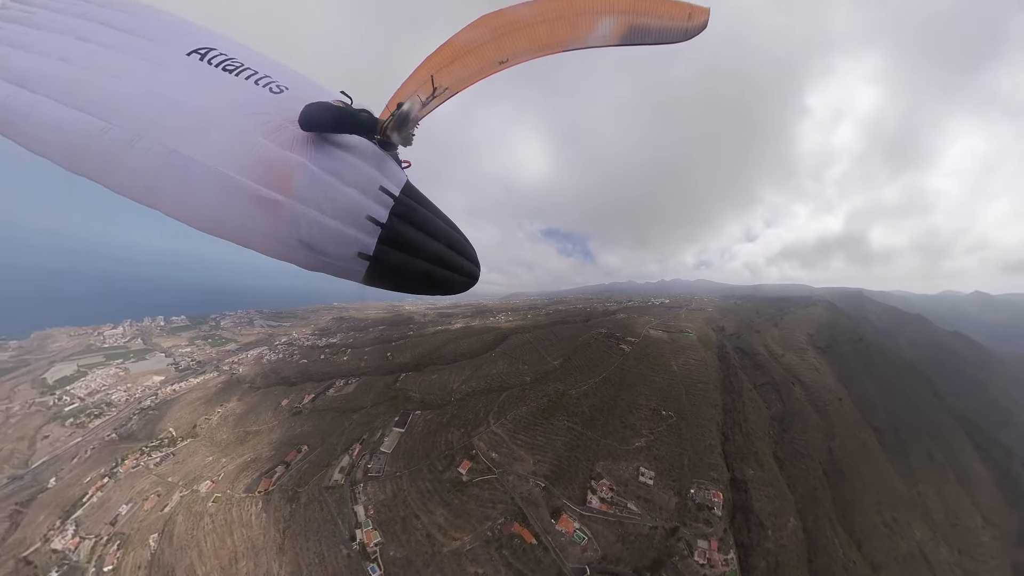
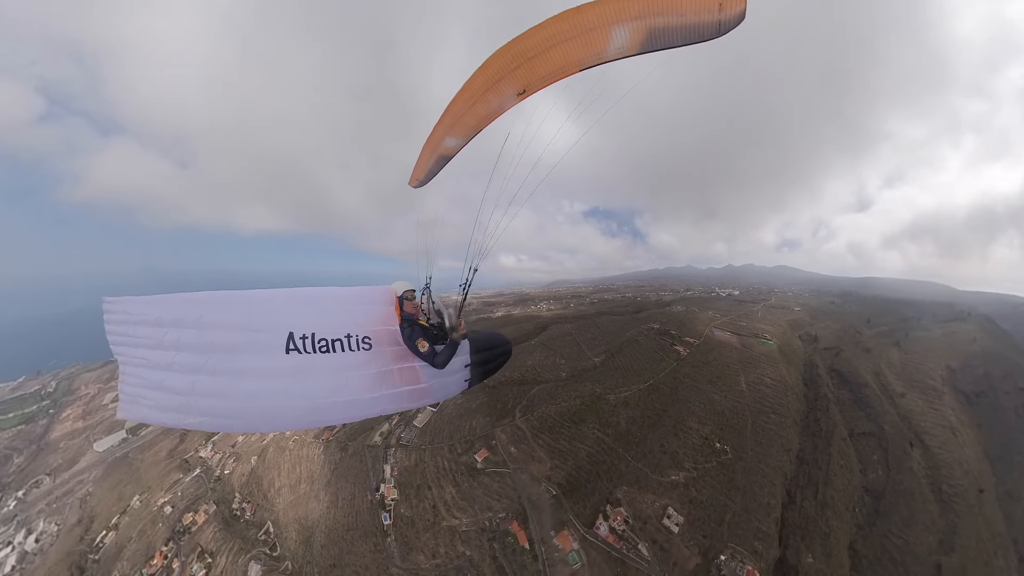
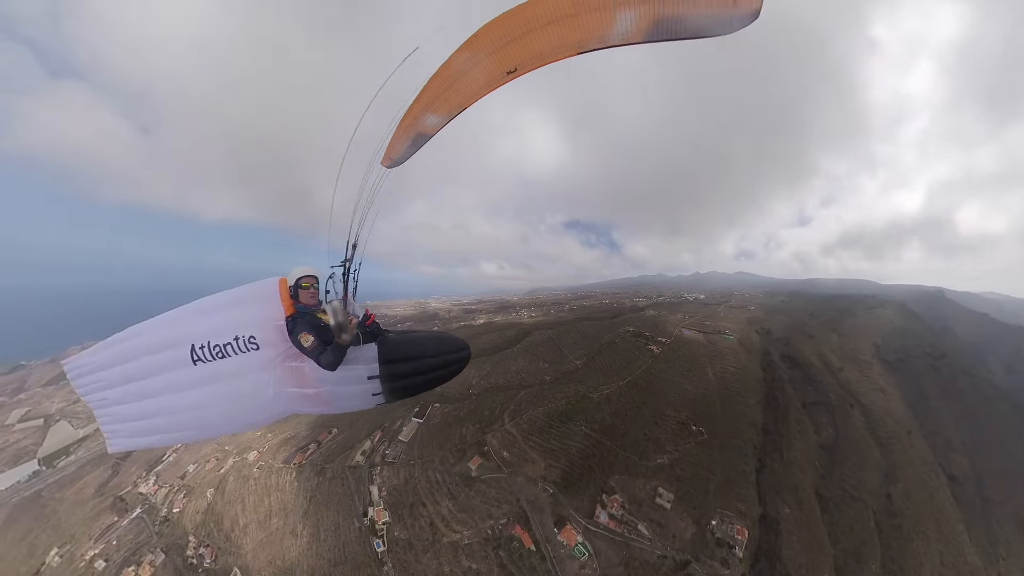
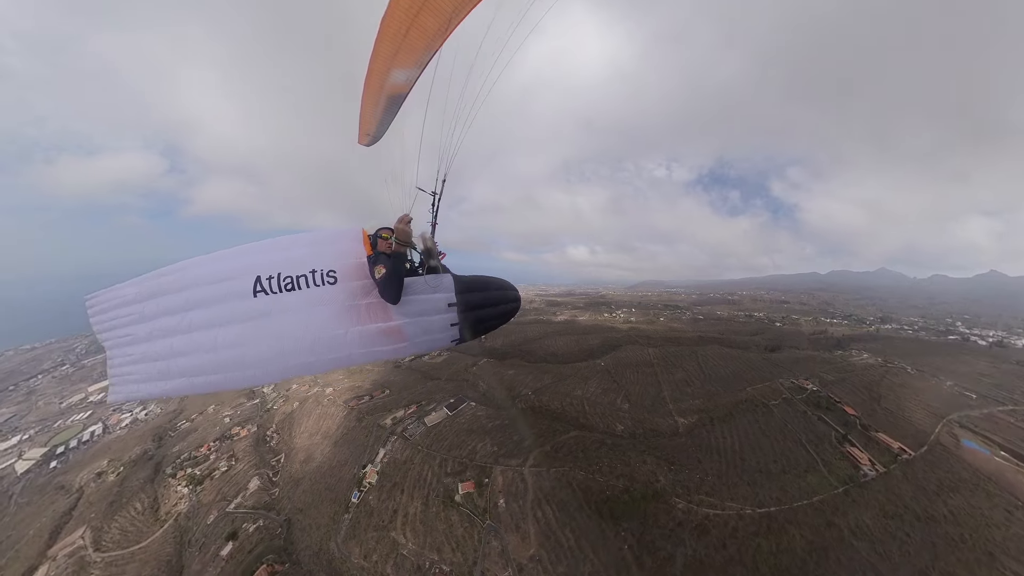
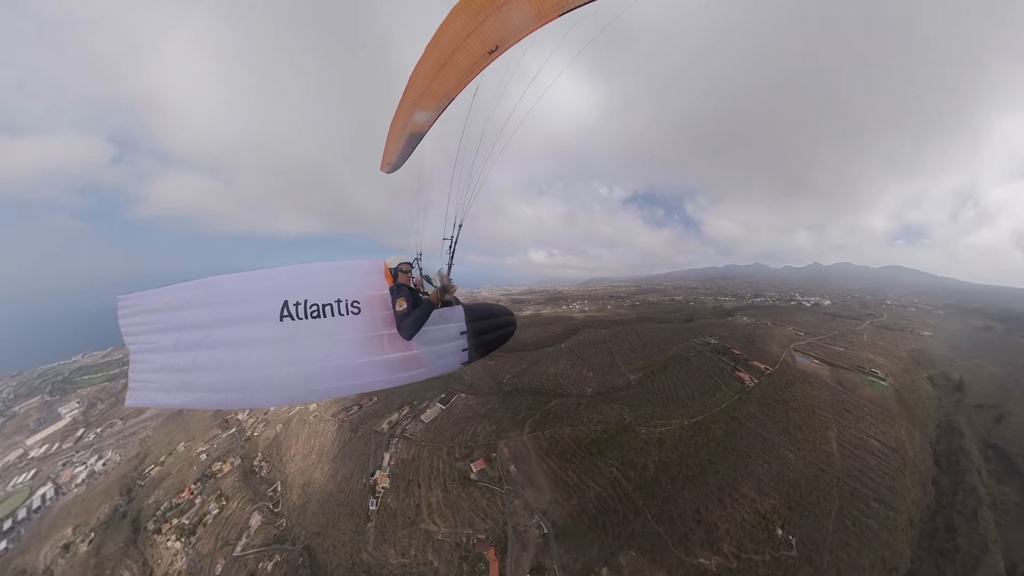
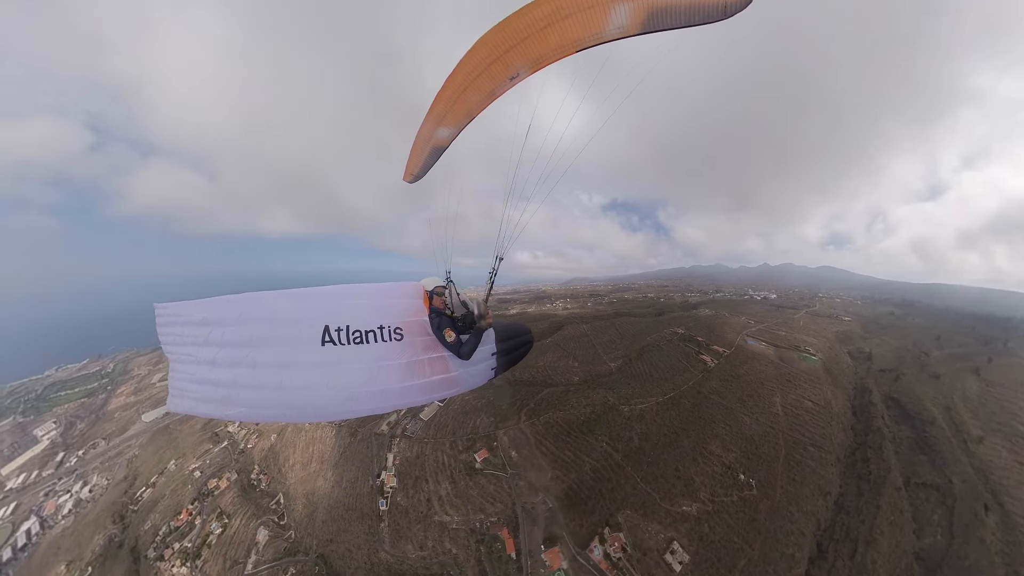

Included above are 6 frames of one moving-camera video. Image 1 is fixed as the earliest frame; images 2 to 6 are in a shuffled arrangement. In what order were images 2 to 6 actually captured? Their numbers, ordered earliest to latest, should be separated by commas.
3, 2, 6, 5, 4
